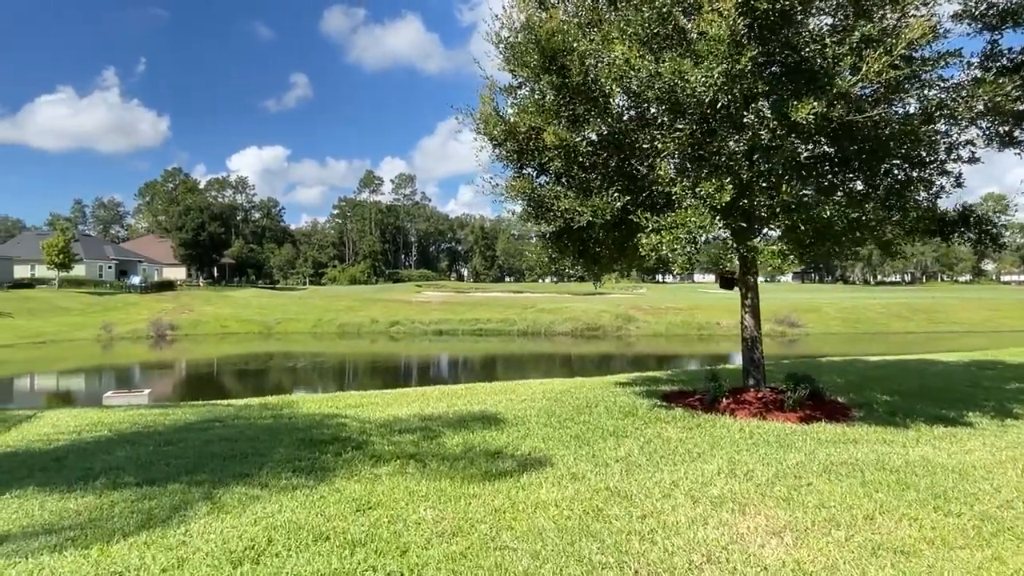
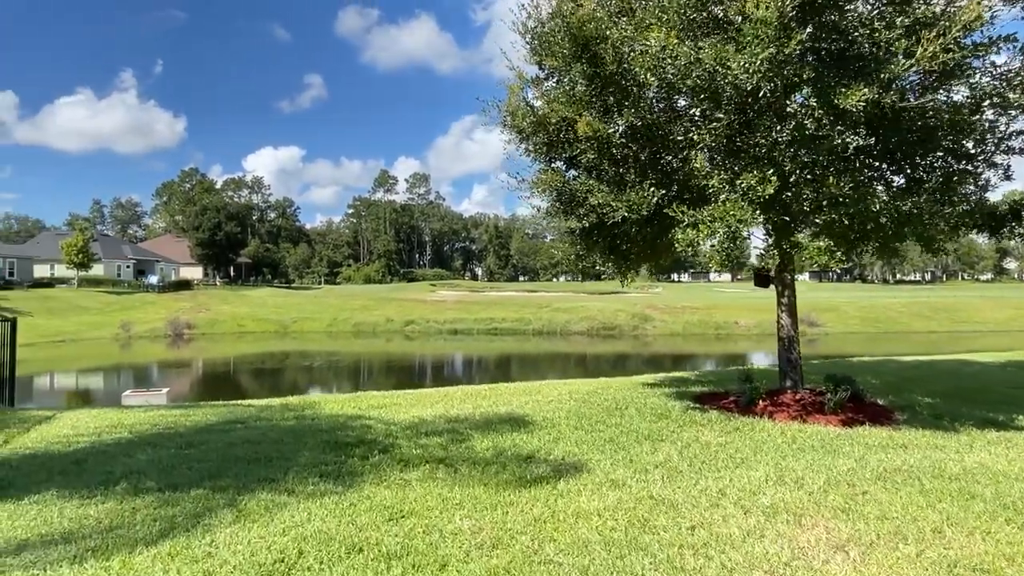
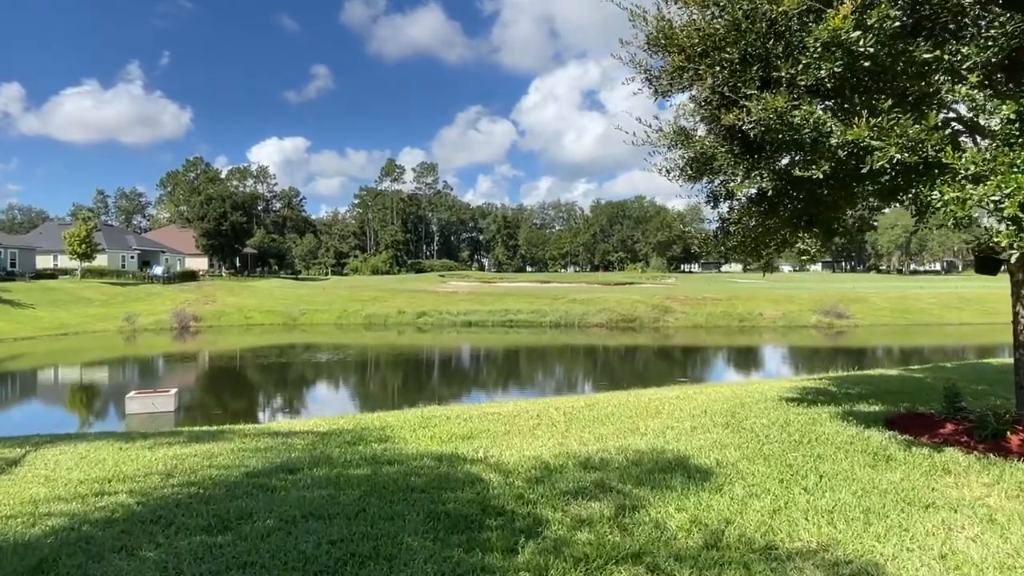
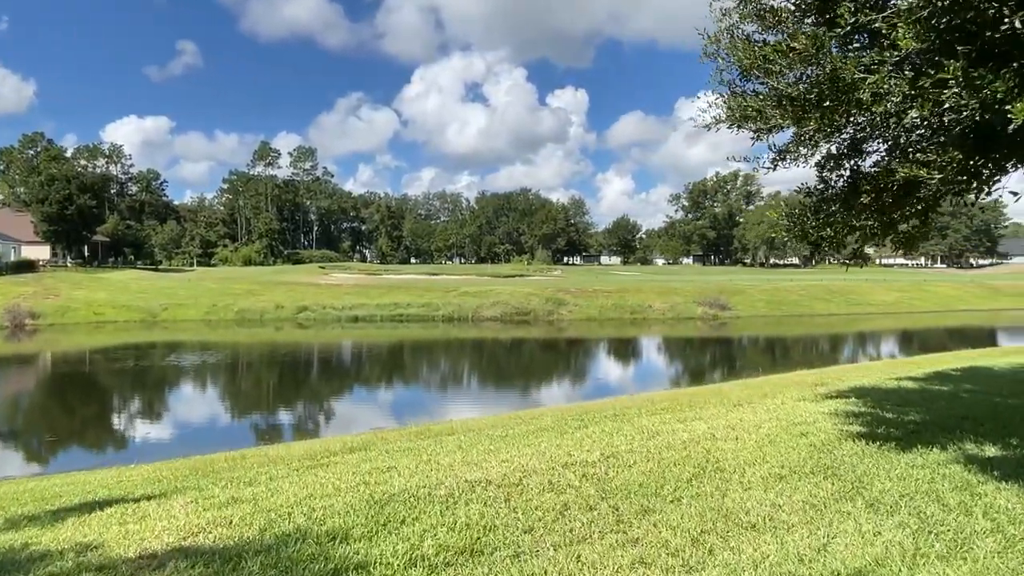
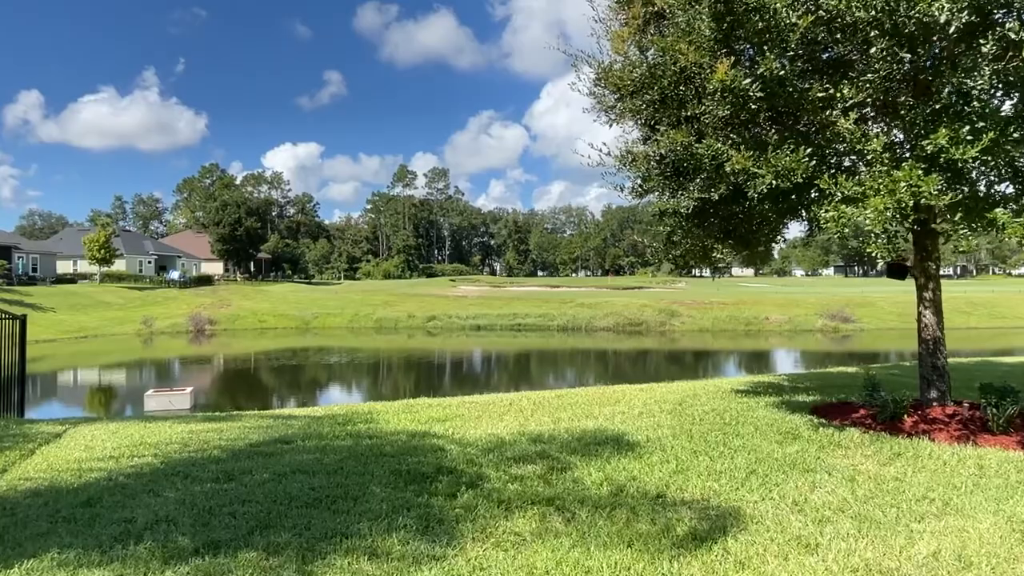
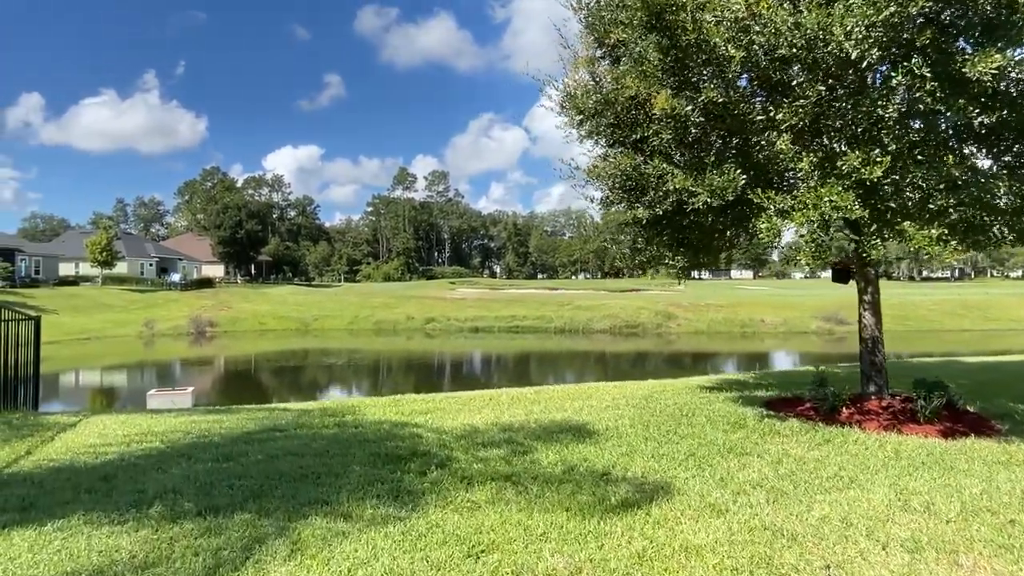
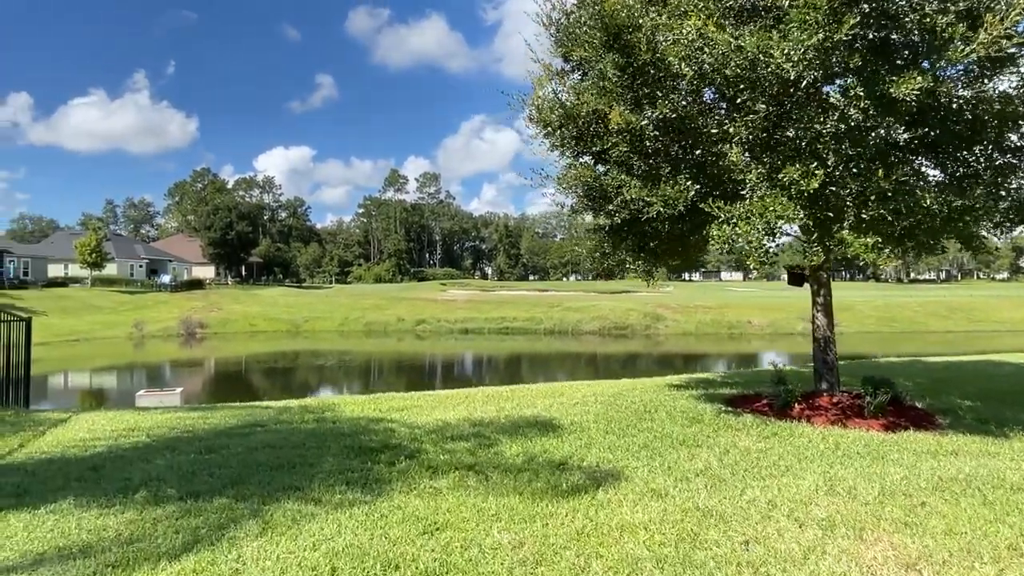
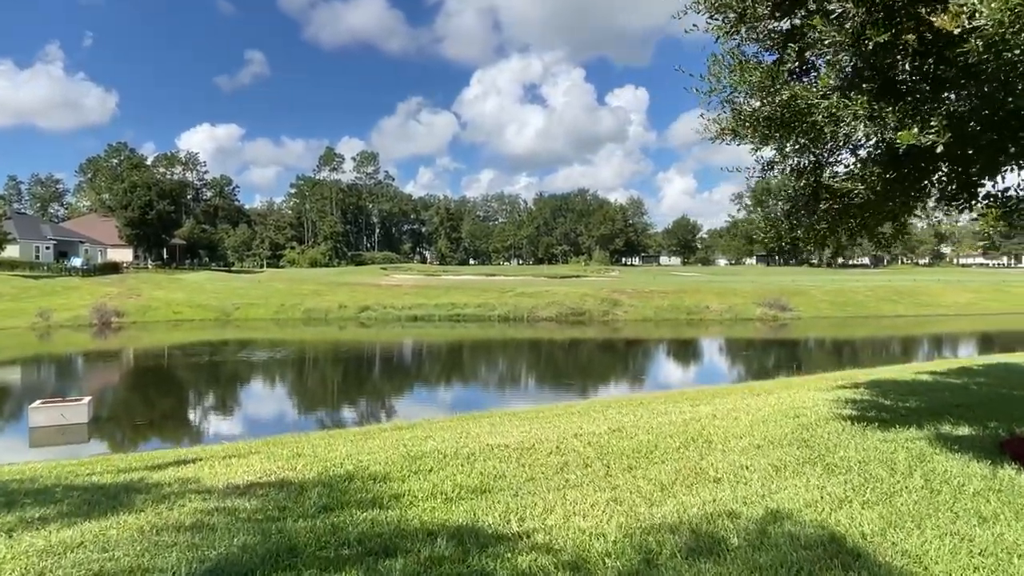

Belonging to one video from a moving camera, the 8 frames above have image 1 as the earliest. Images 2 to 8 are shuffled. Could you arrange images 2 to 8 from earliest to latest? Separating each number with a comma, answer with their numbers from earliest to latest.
2, 7, 6, 5, 3, 8, 4
